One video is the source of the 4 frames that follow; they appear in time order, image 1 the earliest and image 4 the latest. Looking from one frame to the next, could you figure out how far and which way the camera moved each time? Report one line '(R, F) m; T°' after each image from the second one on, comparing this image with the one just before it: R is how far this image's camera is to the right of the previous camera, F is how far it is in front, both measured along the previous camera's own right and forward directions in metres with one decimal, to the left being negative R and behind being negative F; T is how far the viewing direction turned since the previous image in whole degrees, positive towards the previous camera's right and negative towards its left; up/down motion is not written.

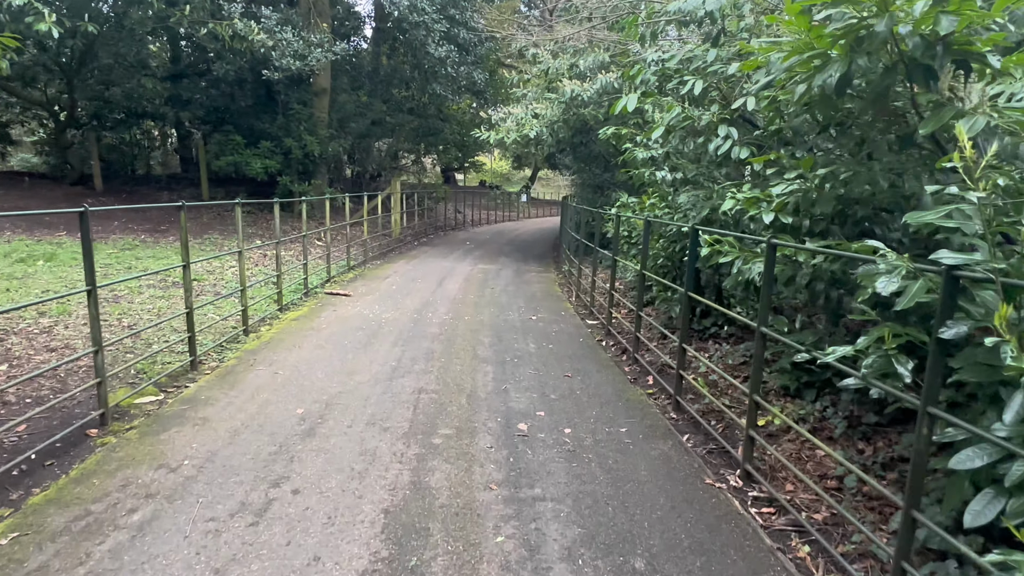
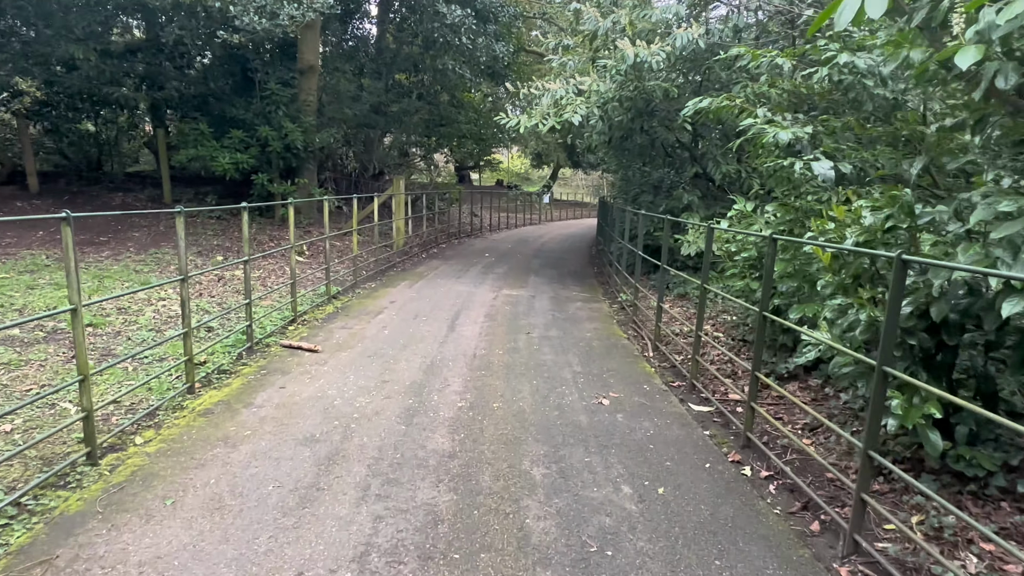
(-0.4, +3.0) m; -1°
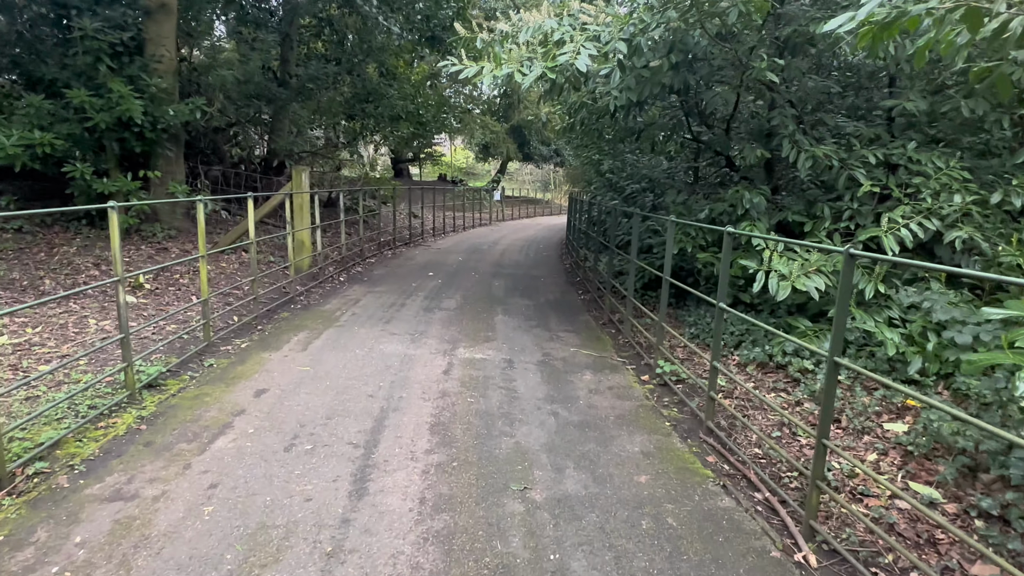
(-0.2, +3.6) m; +6°
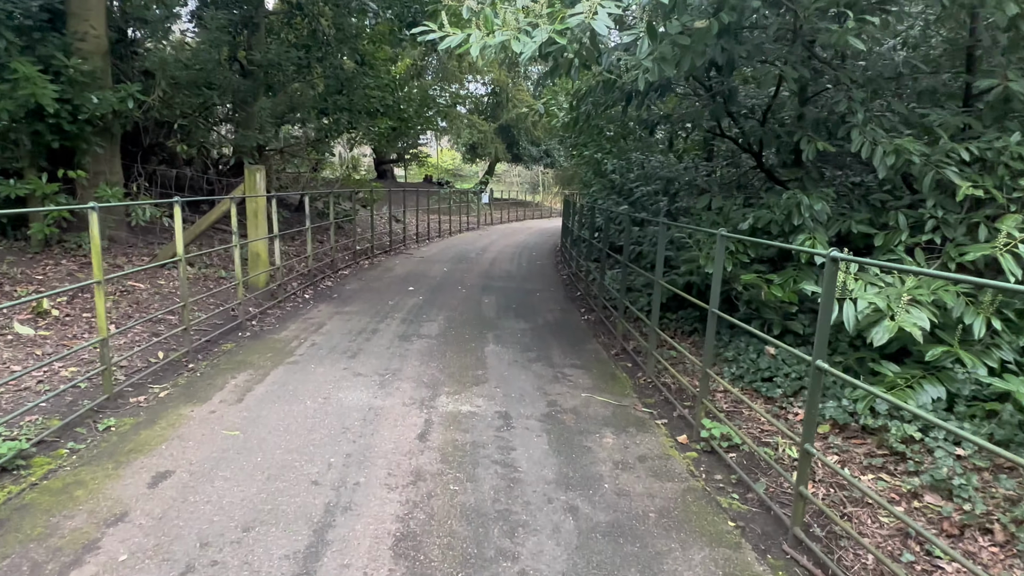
(-0.1, +1.3) m; +1°
